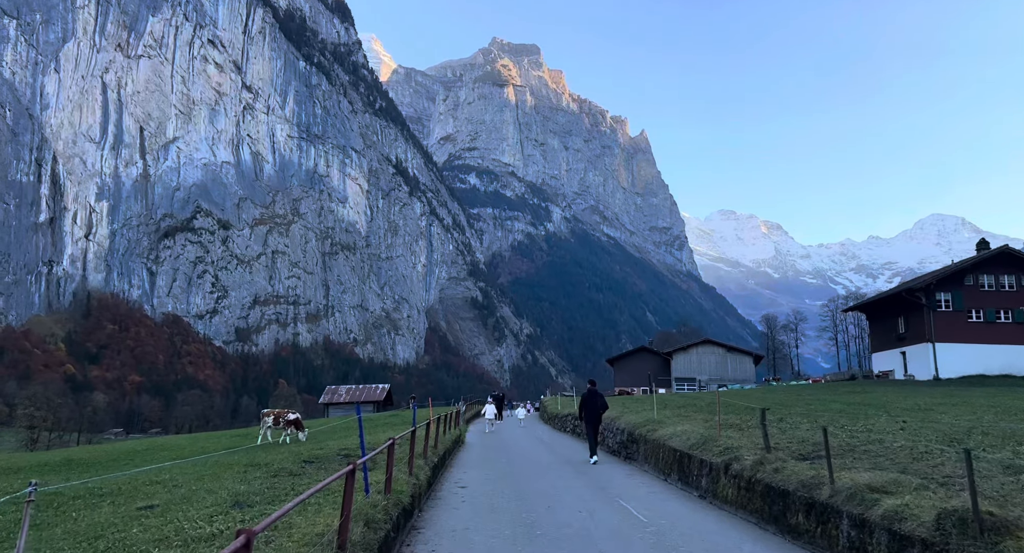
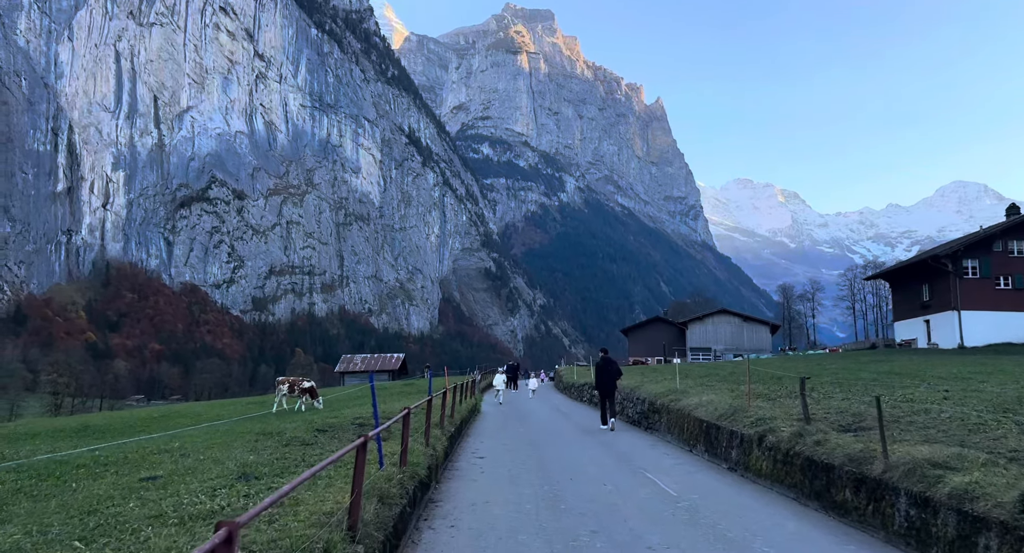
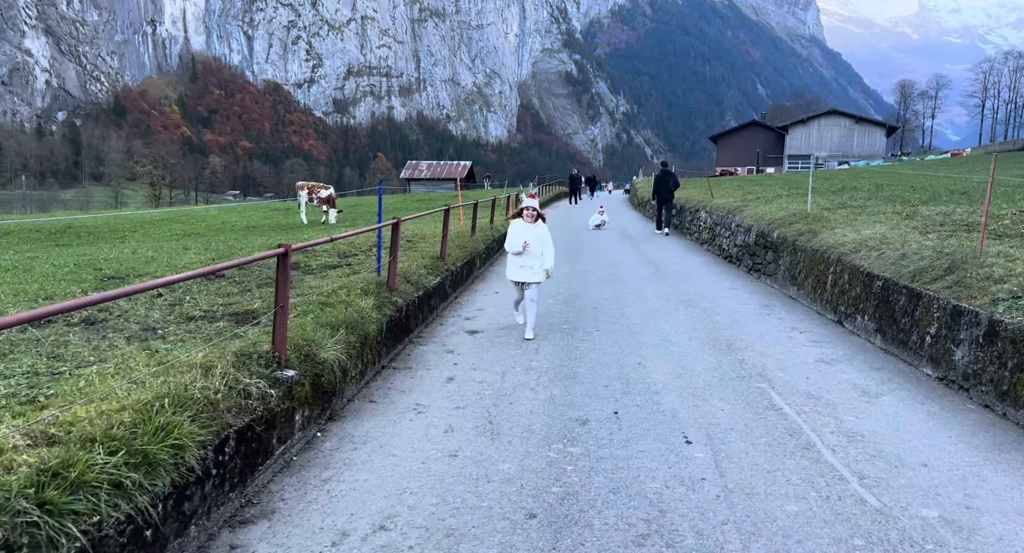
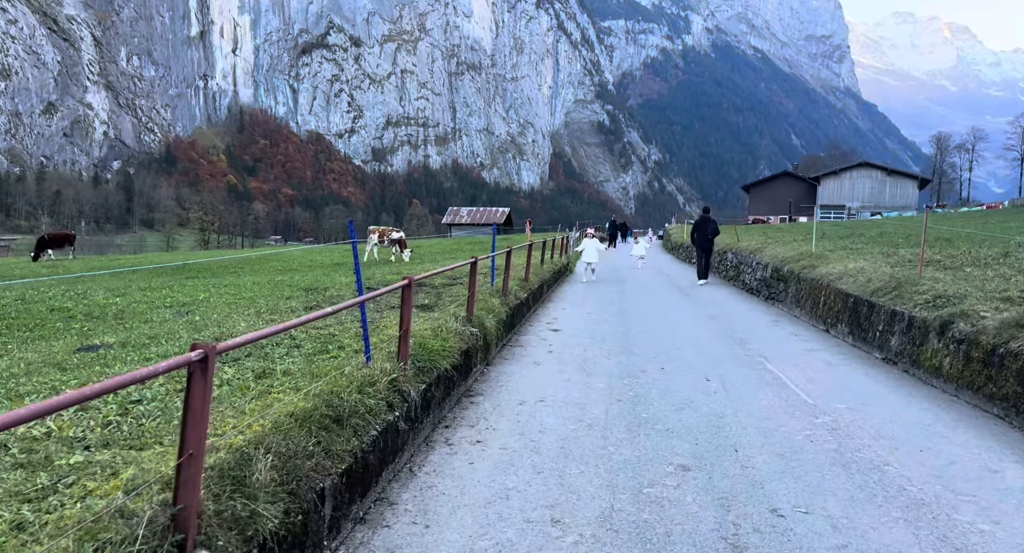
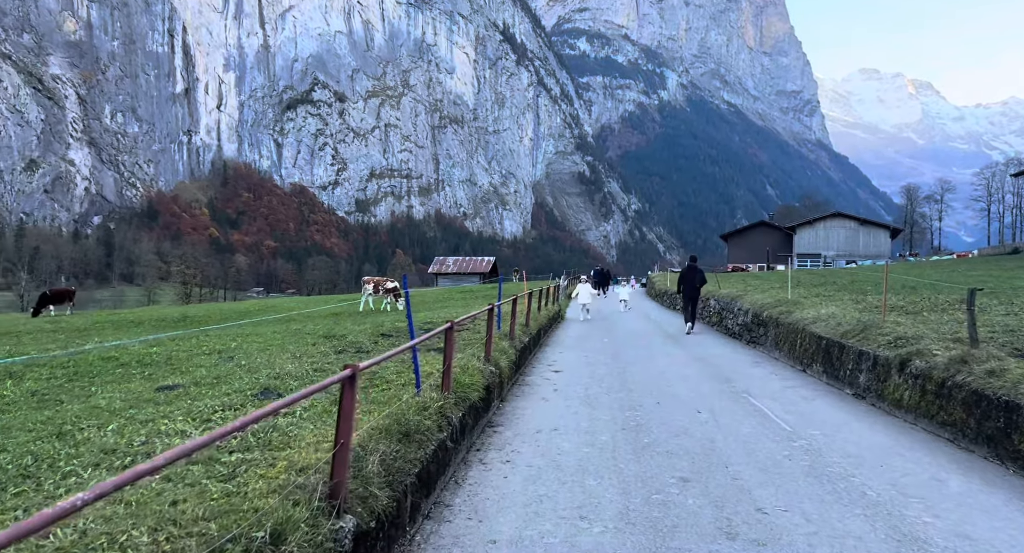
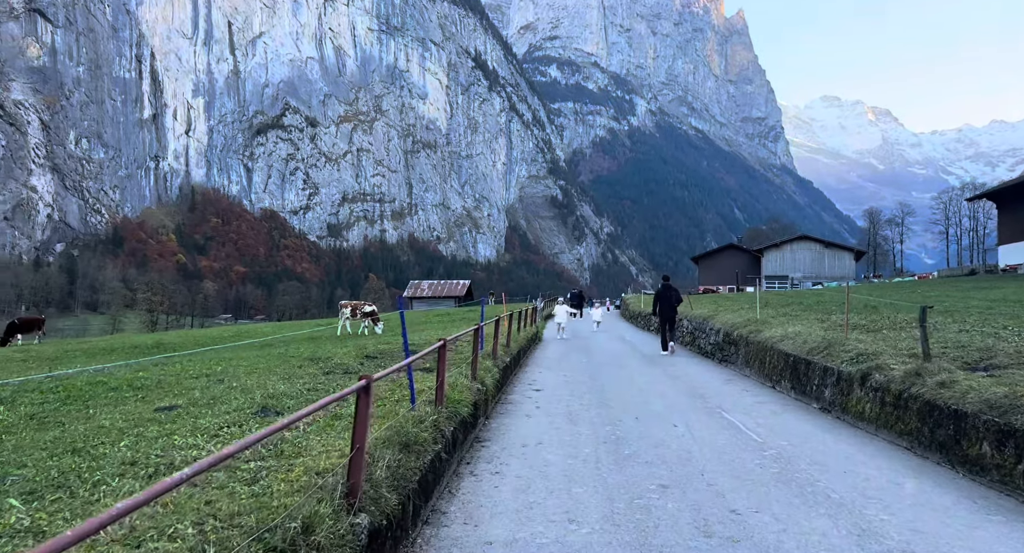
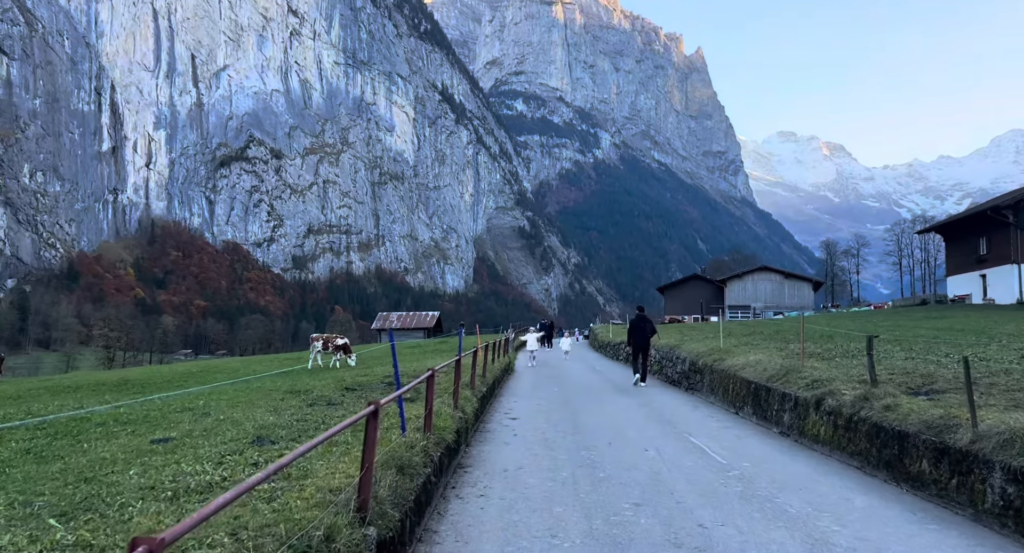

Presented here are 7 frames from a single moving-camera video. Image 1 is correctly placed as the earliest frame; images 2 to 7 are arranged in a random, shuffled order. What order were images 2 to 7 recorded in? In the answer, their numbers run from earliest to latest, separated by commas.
2, 7, 6, 5, 4, 3
